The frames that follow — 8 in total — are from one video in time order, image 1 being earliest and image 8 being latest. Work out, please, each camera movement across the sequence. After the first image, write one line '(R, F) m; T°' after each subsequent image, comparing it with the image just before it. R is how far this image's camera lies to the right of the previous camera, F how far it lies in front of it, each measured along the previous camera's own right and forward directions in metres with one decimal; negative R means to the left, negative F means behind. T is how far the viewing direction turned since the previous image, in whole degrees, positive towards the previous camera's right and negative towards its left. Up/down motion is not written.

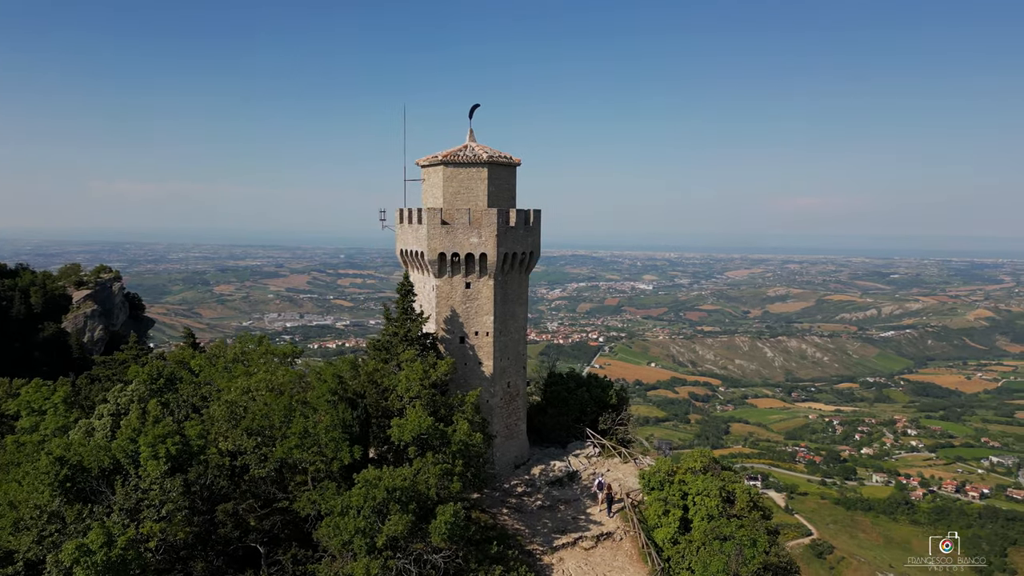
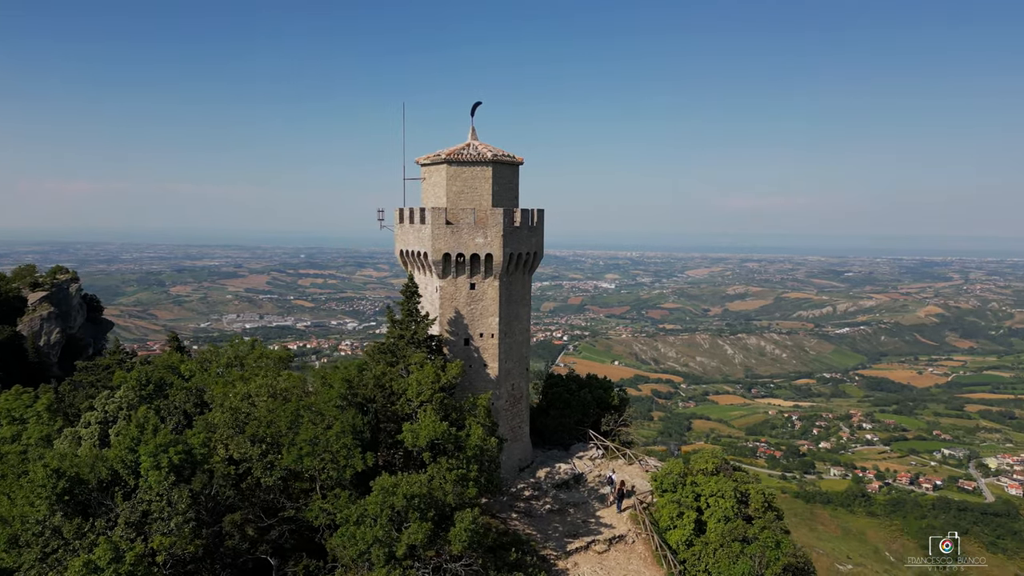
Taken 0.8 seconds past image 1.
(-1.0, +0.3) m; +2°
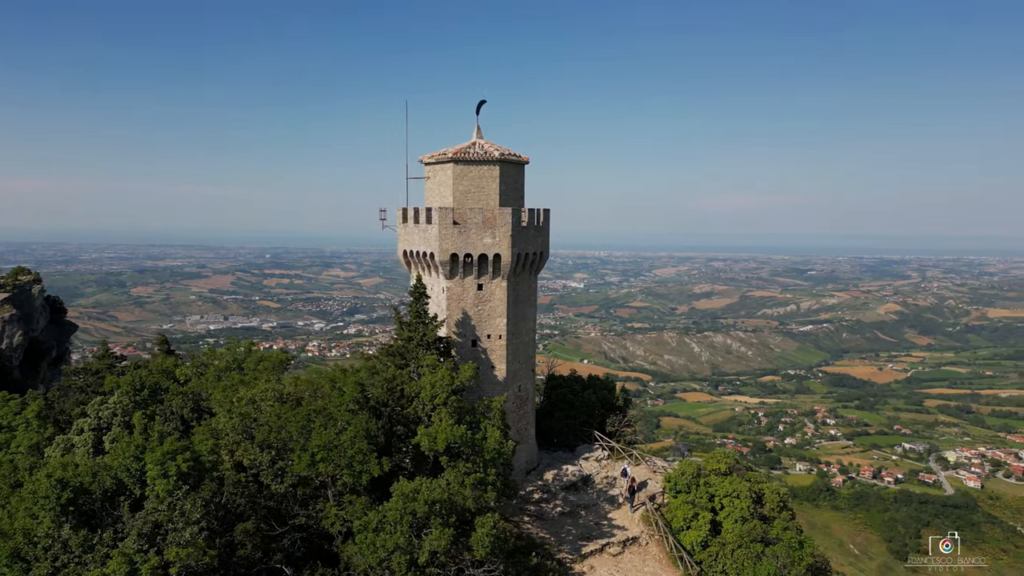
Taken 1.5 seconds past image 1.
(-1.0, +0.3) m; +2°
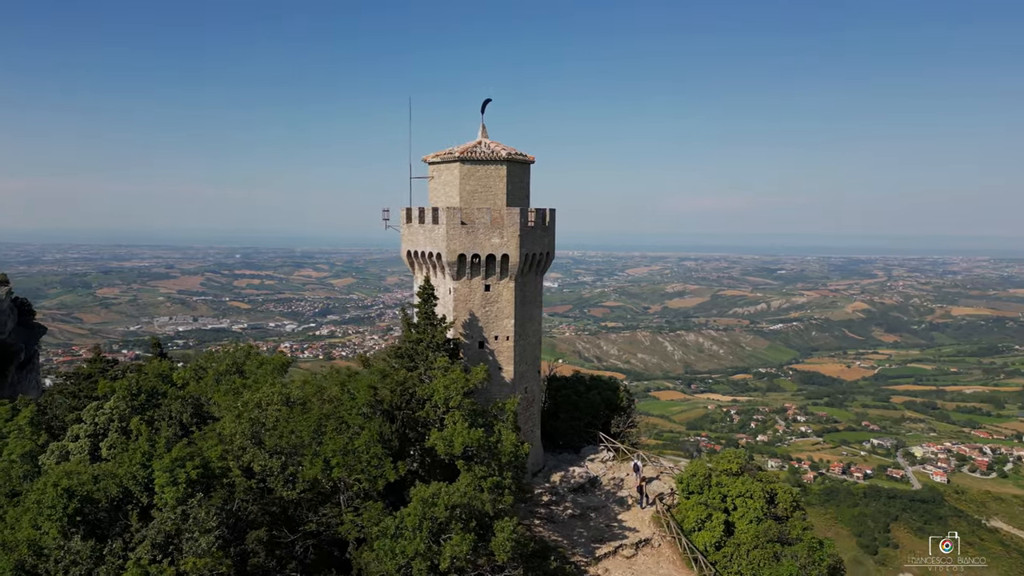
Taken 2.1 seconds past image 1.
(-0.8, +0.2) m; +2°
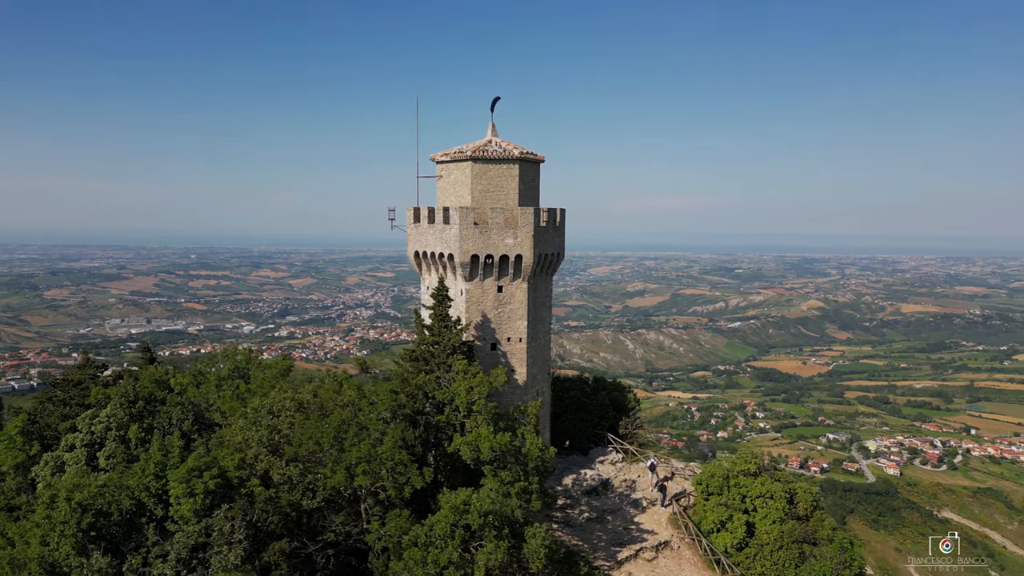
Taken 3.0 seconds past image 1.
(-1.2, +0.3) m; +2°
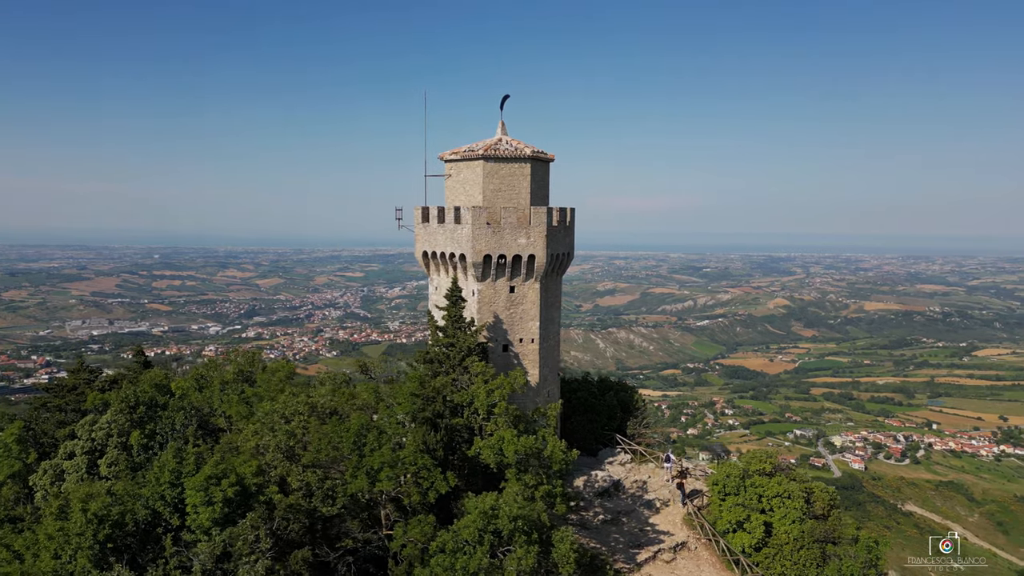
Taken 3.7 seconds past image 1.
(-1.0, +0.2) m; +2°
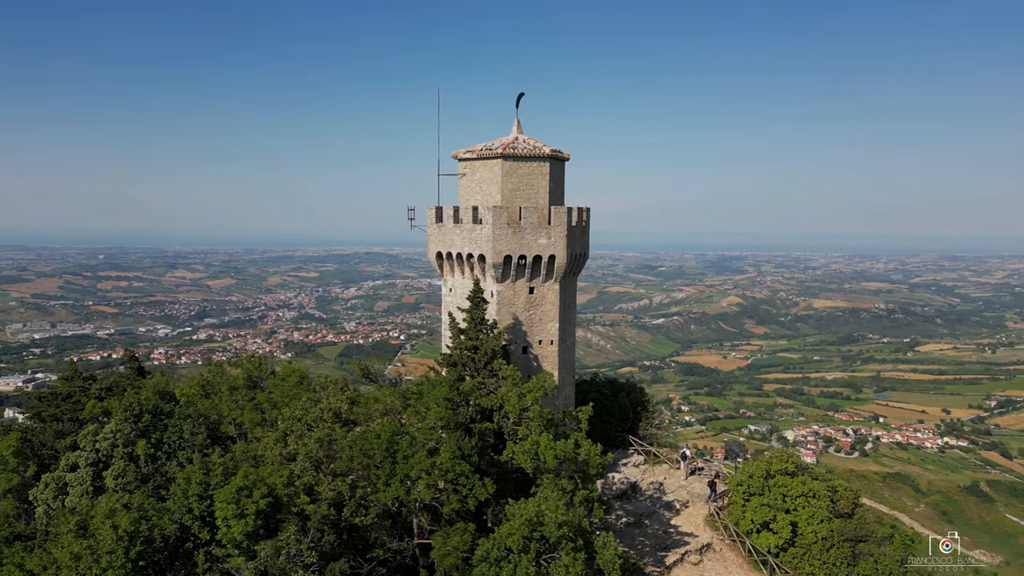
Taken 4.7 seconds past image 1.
(-1.4, +0.3) m; +2°
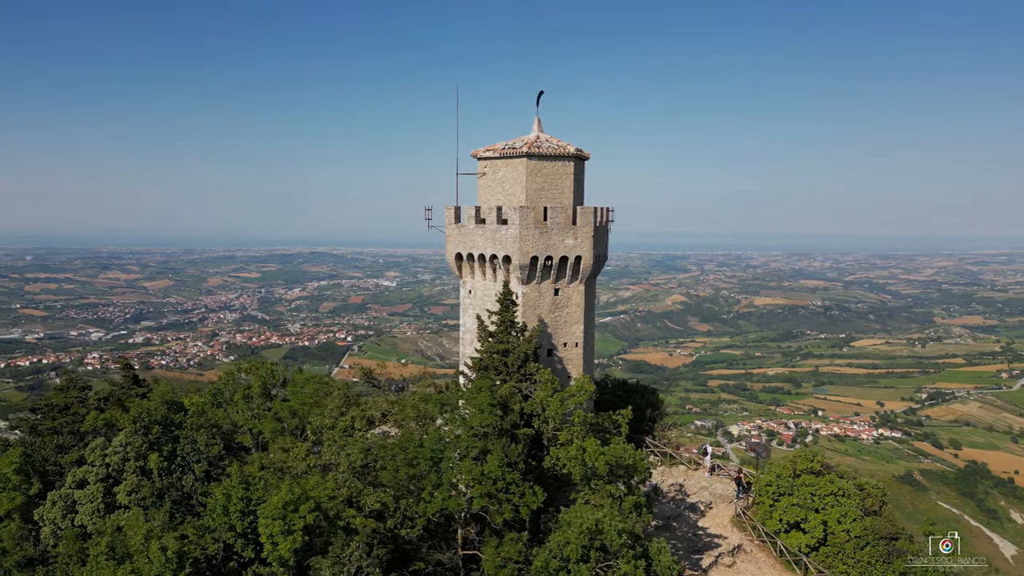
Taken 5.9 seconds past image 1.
(-1.7, +0.4) m; +3°
